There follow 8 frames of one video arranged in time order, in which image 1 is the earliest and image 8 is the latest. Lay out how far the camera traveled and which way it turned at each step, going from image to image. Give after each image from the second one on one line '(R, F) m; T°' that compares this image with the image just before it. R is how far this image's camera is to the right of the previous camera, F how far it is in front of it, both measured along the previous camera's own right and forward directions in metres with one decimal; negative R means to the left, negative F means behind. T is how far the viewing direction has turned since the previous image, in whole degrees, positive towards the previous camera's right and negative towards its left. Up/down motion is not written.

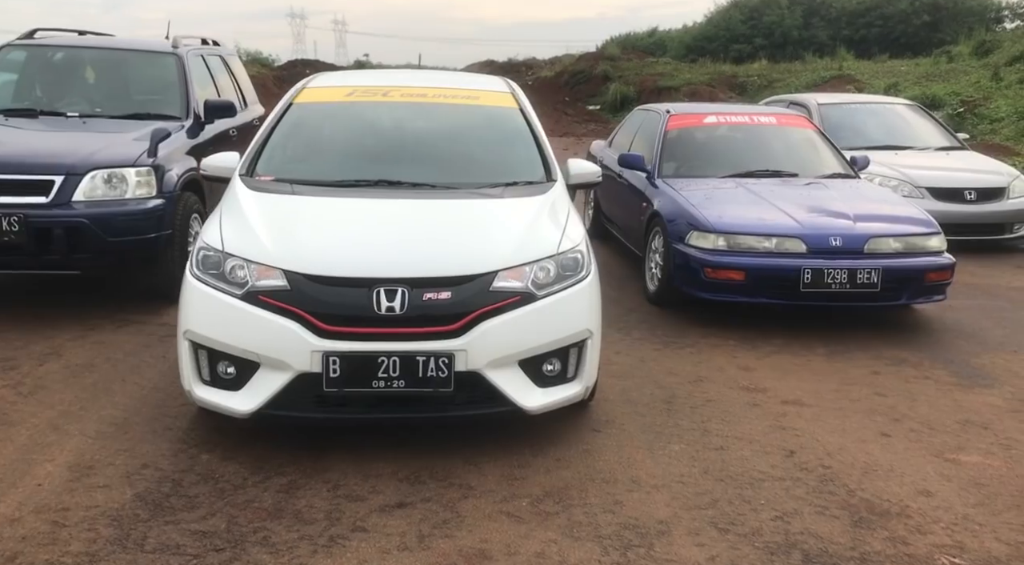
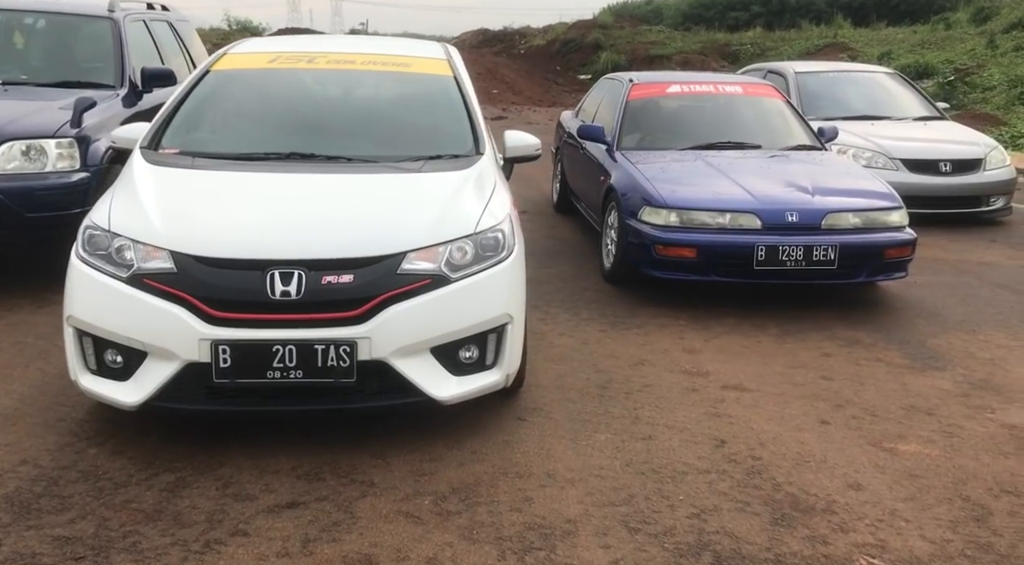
(+0.3, +0.2) m; 0°
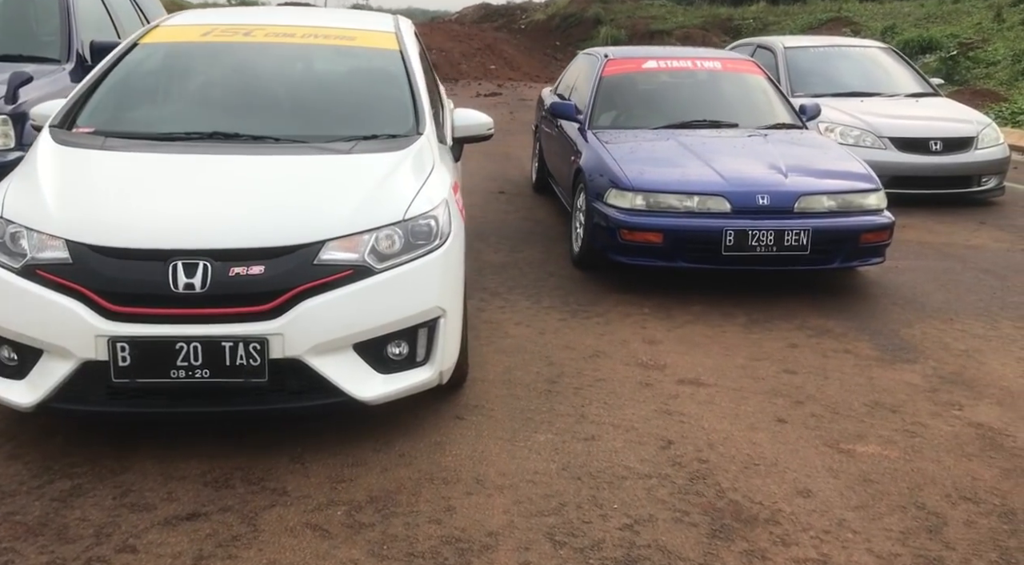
(+0.2, +0.2) m; 0°
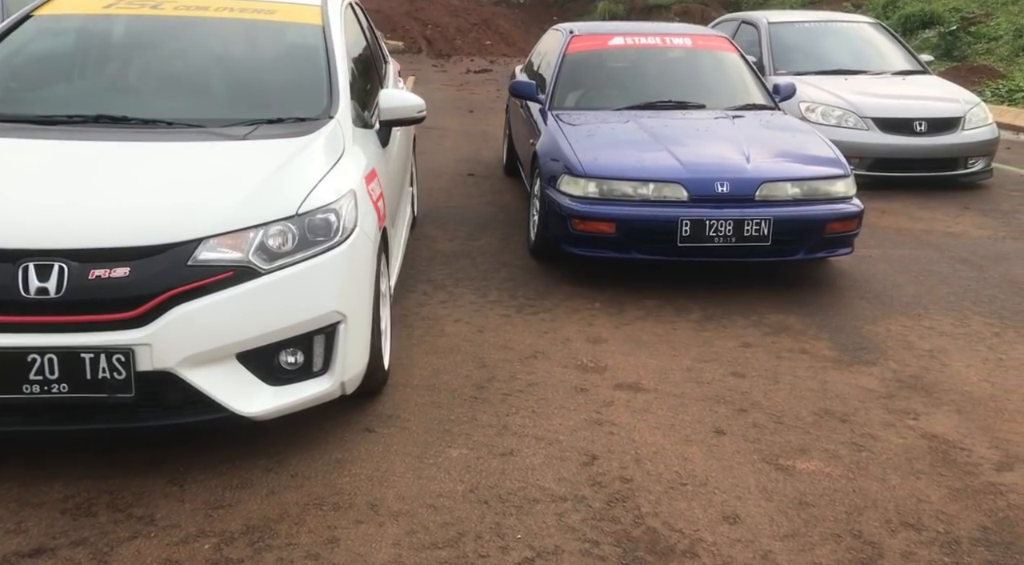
(+0.3, +0.3) m; 0°
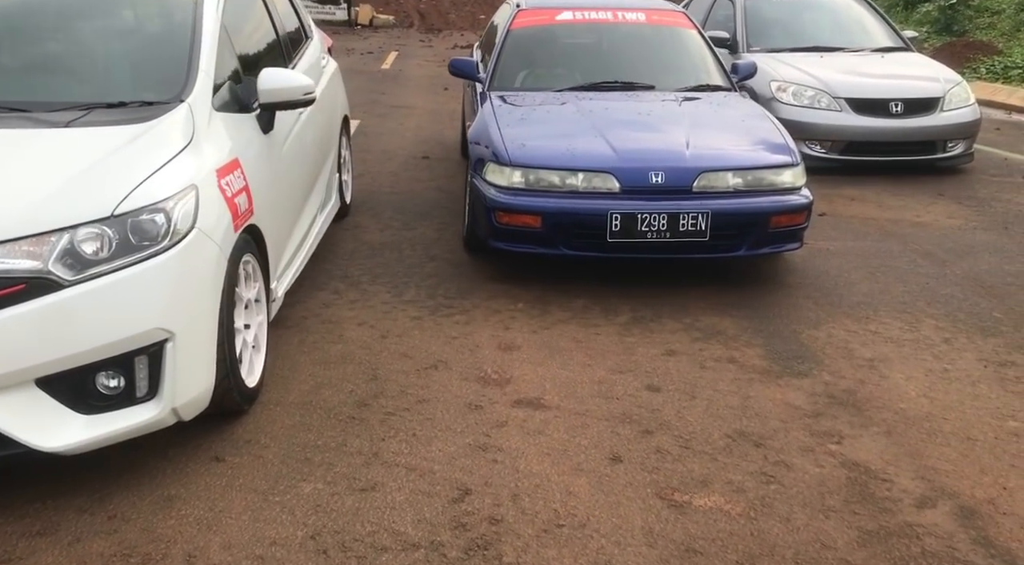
(+0.4, +0.4) m; 0°
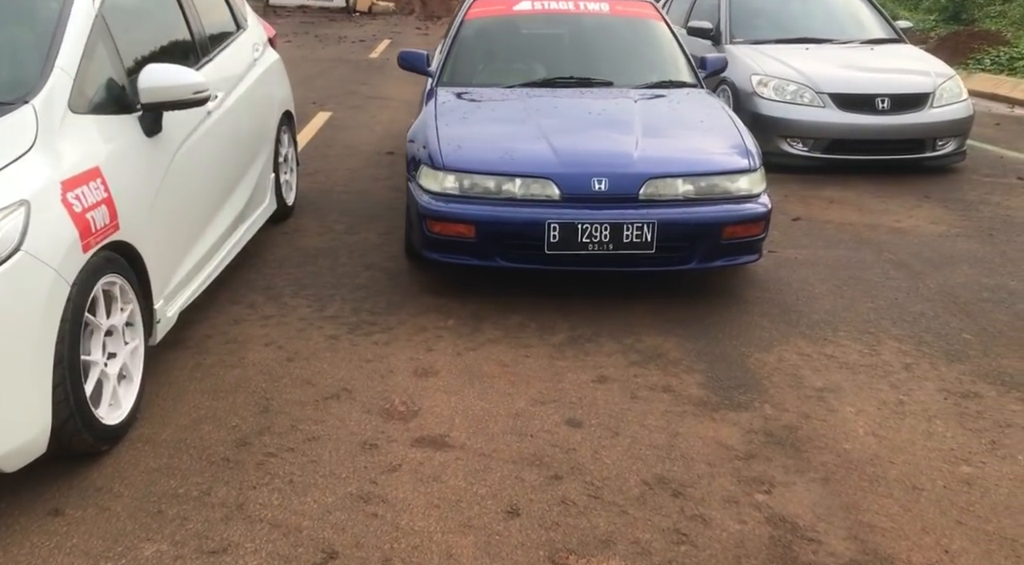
(+0.4, +0.4) m; 0°
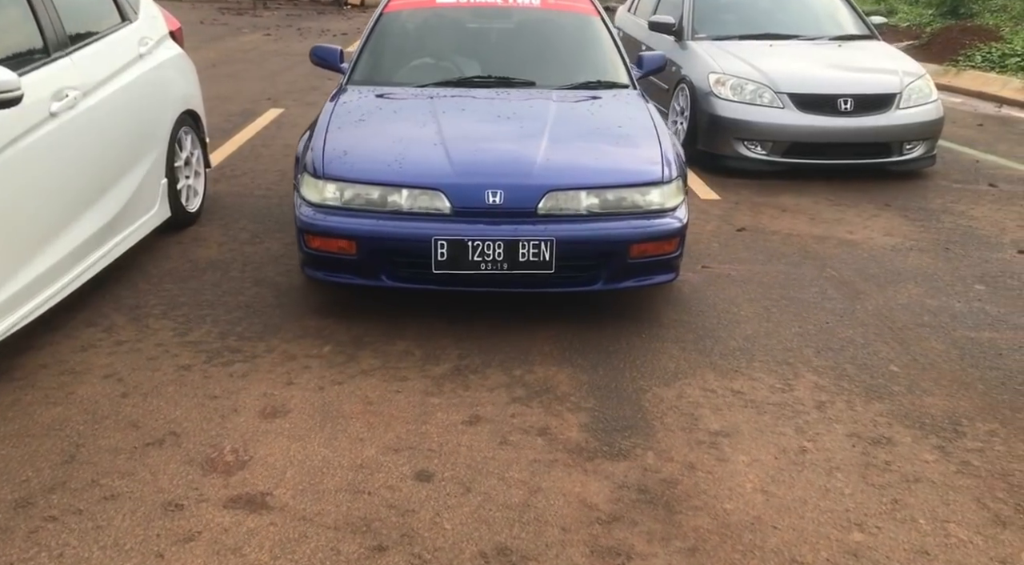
(+0.5, +0.4) m; 0°
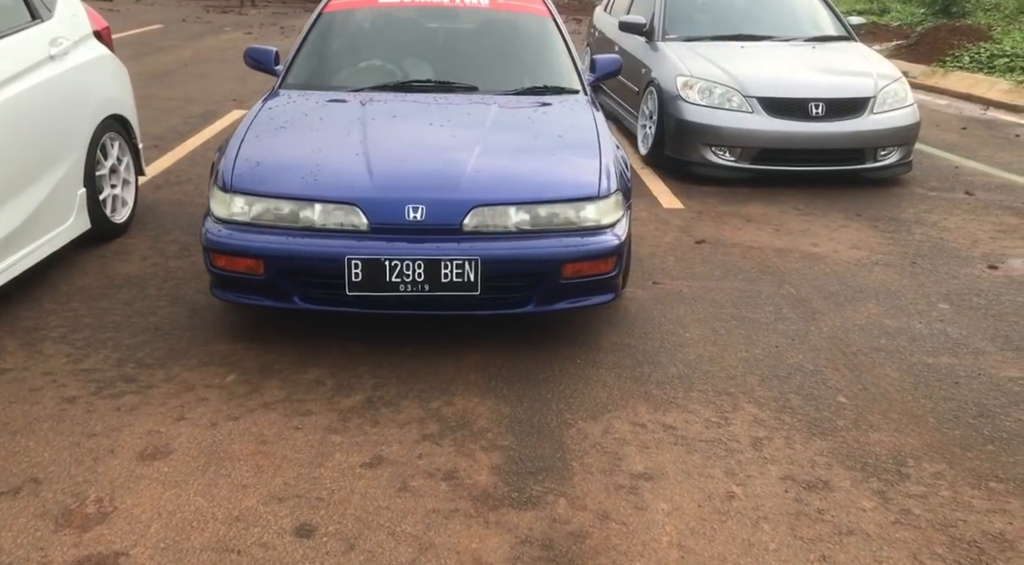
(+0.3, +0.3) m; 0°
